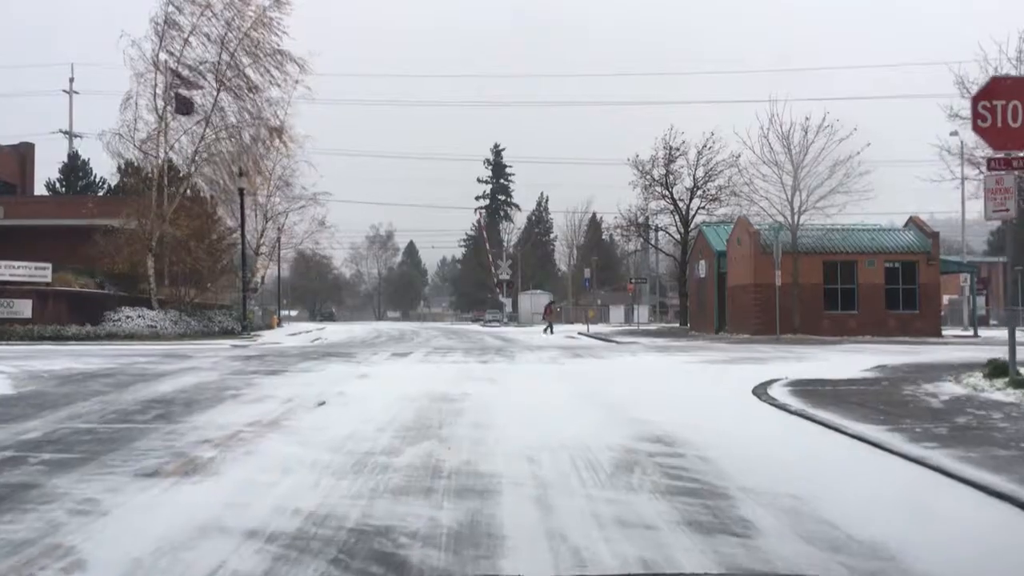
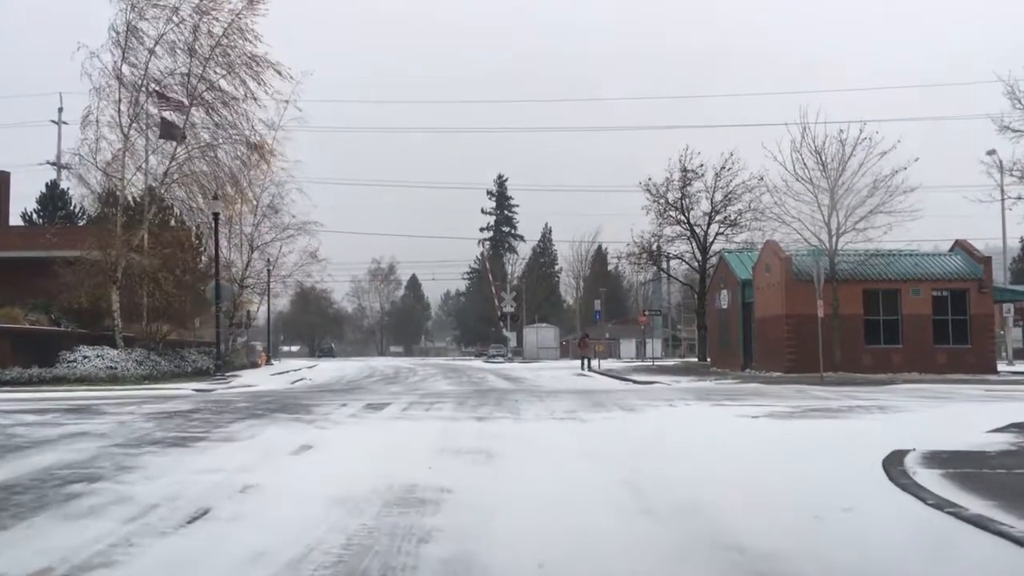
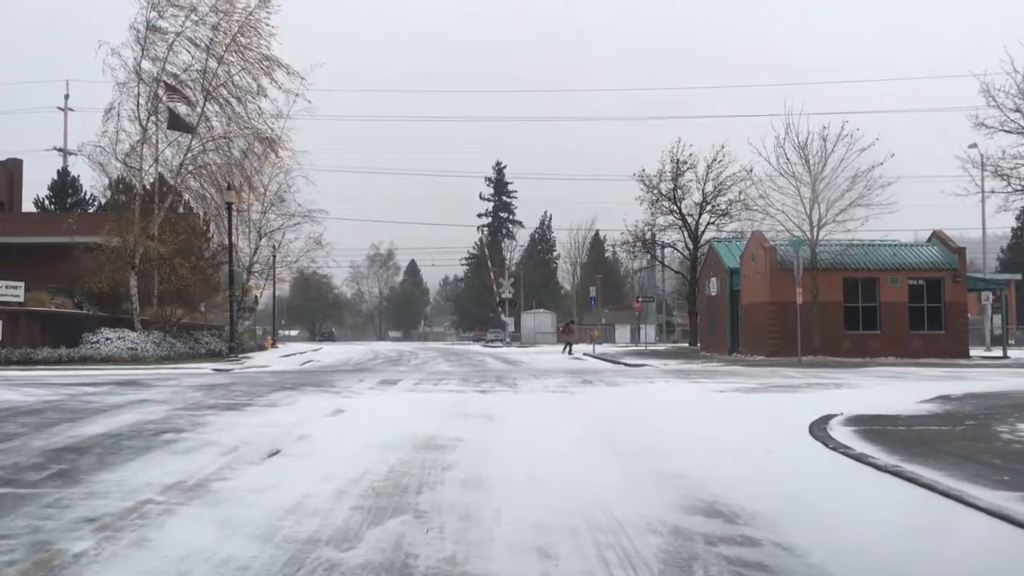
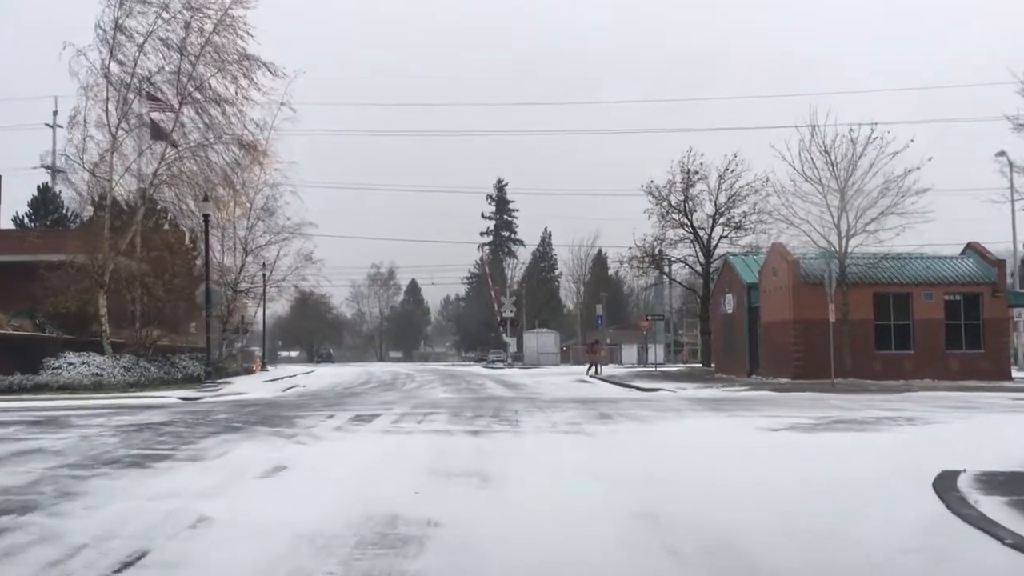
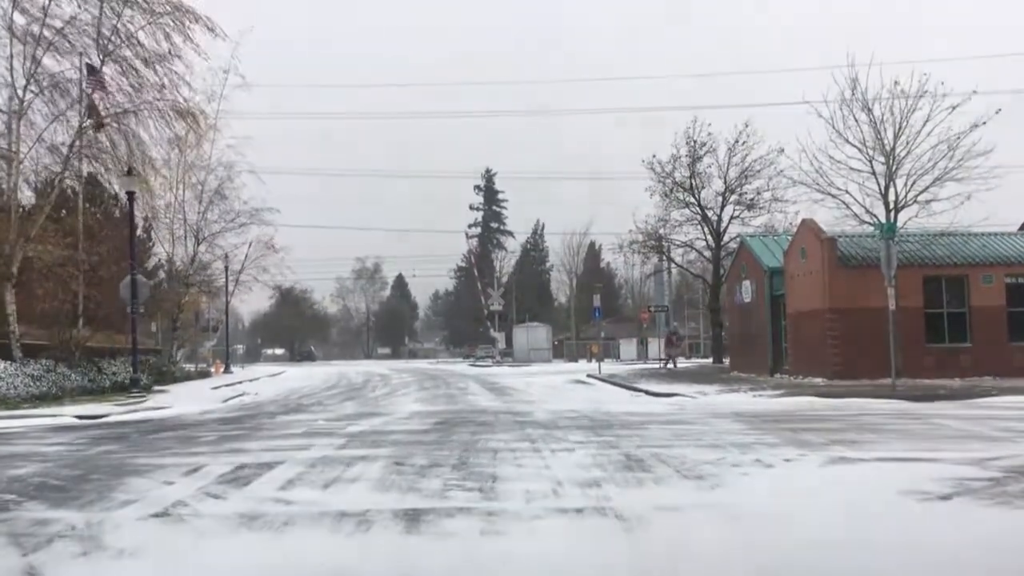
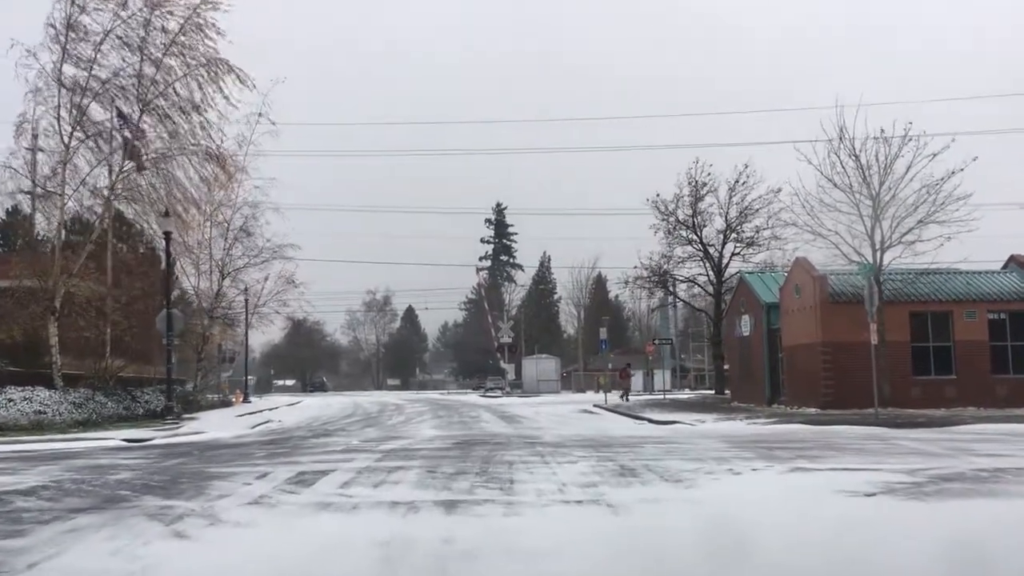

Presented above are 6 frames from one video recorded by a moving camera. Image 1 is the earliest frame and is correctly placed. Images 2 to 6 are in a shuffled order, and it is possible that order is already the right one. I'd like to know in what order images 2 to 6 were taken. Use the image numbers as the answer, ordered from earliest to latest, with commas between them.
3, 2, 4, 6, 5
